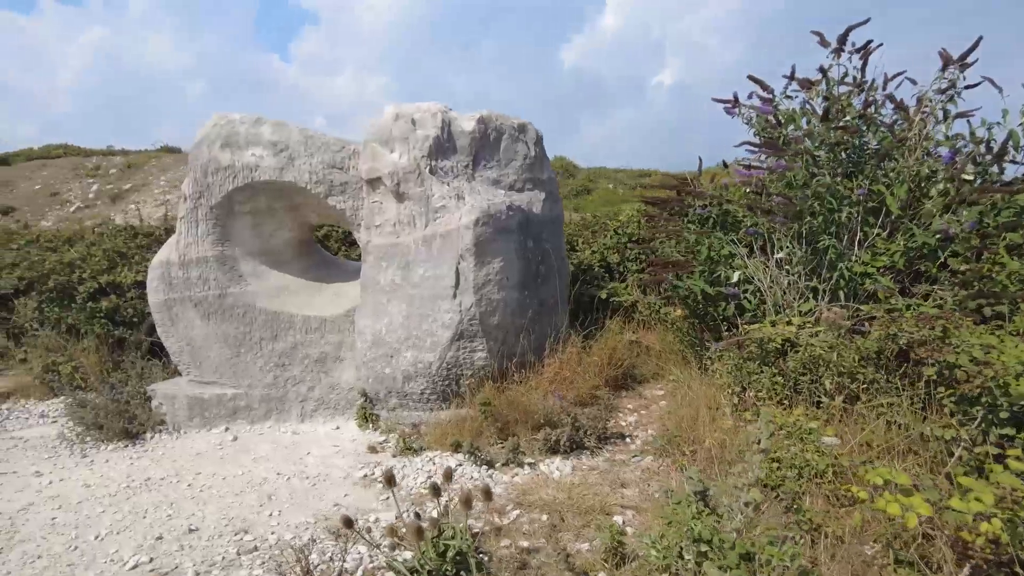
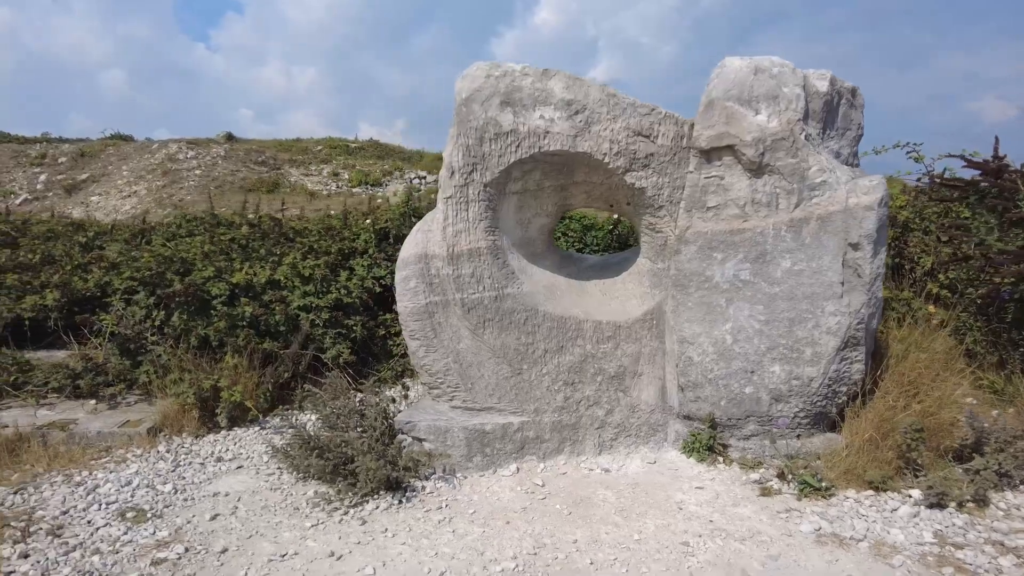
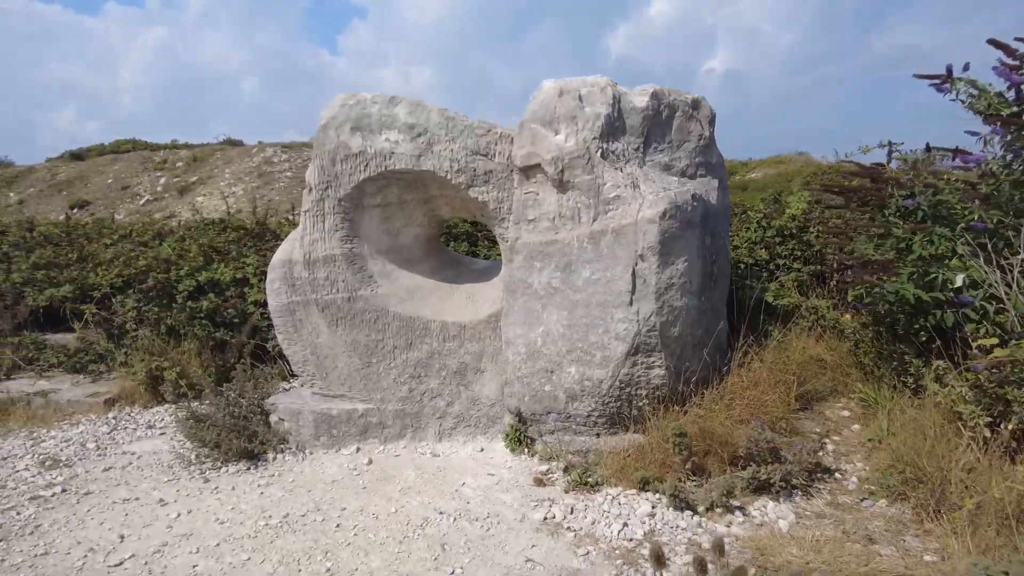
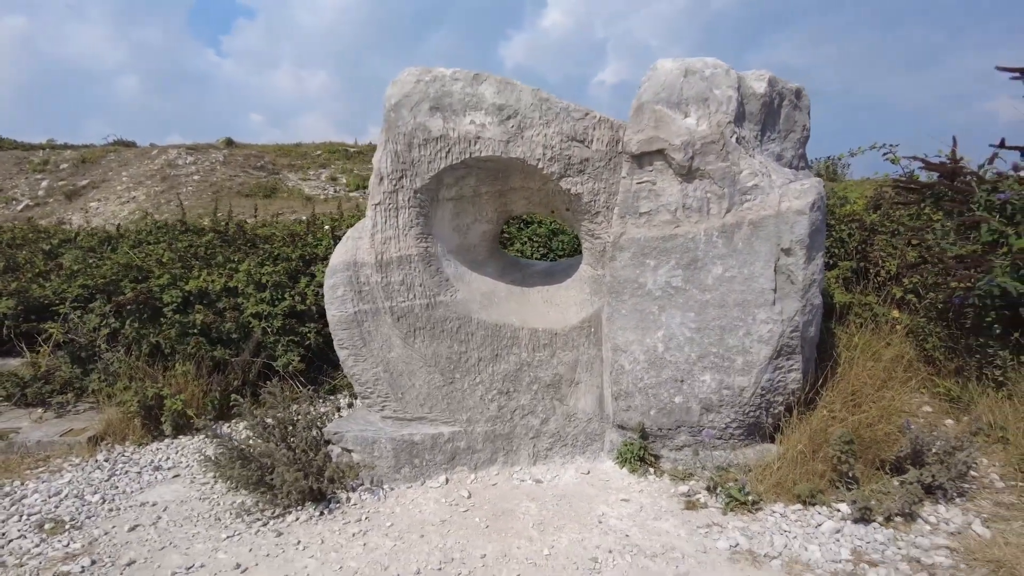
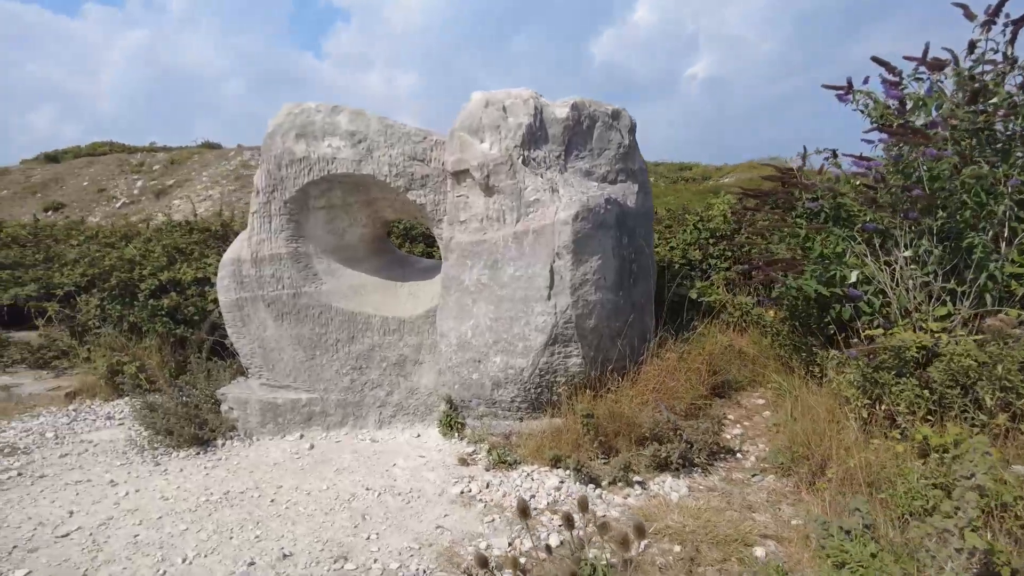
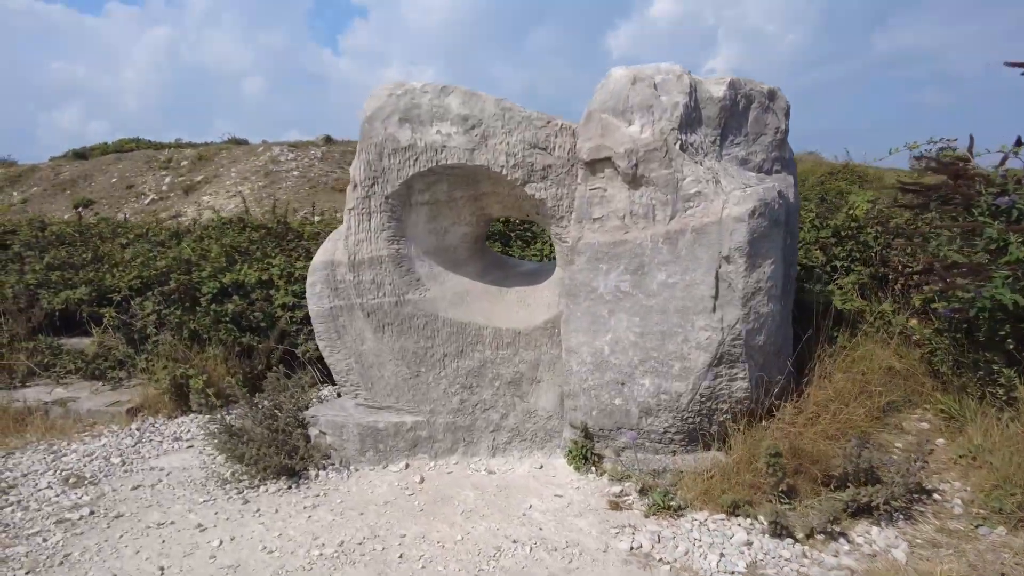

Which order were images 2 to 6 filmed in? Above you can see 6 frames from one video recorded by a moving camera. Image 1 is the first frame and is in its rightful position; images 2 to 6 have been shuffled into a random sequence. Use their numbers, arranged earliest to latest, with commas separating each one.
5, 3, 6, 4, 2
